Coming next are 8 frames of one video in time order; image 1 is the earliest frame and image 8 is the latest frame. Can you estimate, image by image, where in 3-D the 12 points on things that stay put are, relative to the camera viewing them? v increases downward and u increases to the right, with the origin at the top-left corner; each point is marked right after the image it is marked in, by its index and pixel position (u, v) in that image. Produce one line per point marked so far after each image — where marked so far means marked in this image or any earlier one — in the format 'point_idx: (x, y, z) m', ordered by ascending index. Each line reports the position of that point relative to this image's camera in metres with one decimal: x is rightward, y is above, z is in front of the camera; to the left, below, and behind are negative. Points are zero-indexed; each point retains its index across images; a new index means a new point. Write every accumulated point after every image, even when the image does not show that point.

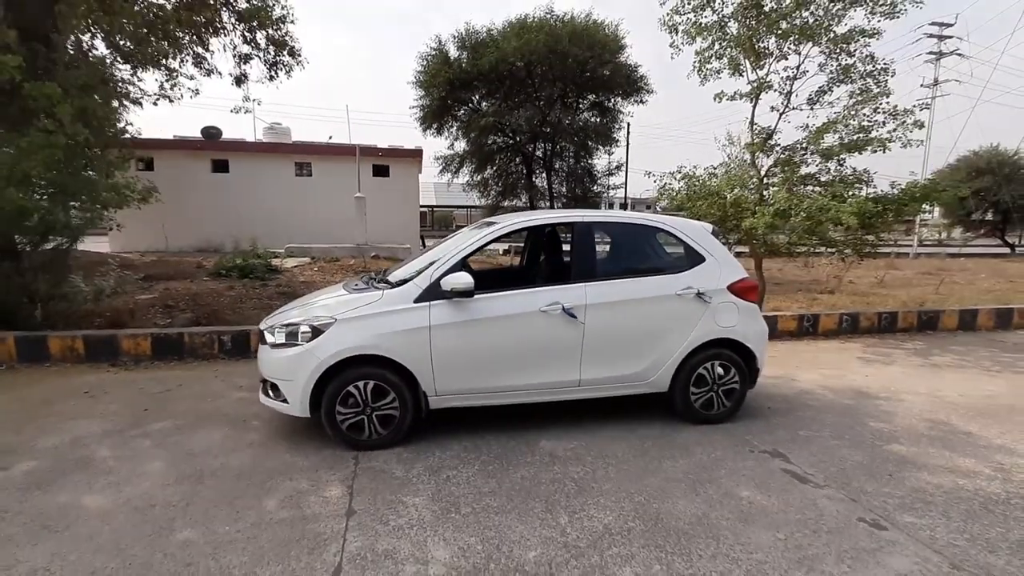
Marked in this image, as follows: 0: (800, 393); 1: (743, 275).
0: (+2.8, -1.0, +5.0) m
1: (+1.9, +0.1, +4.2) m
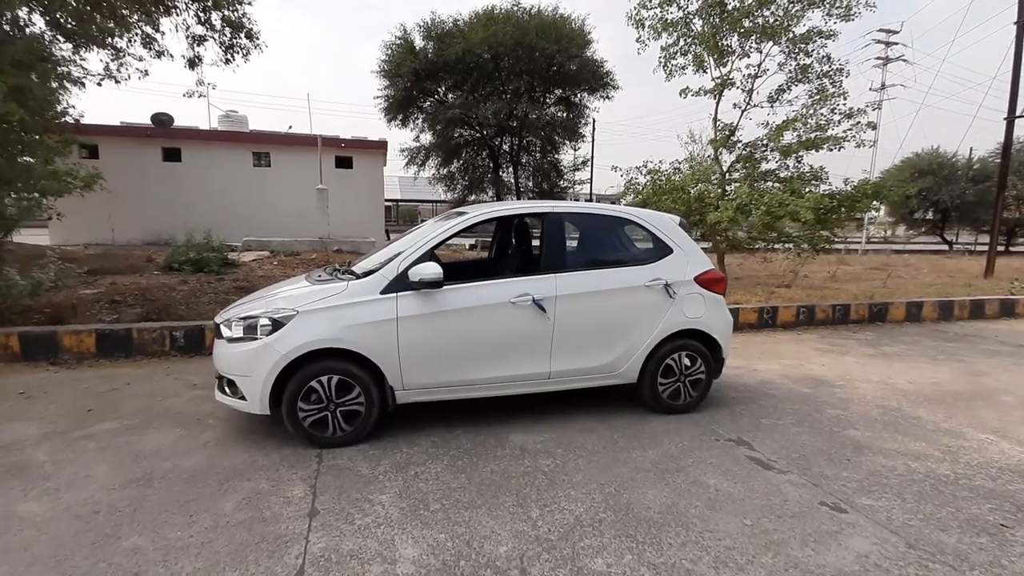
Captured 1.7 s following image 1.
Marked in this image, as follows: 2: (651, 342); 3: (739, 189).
0: (+2.5, -0.9, +5.1) m
1: (+1.6, +0.2, +4.2) m
2: (+1.1, -0.4, +4.0) m
3: (+3.5, +1.5, +7.9) m
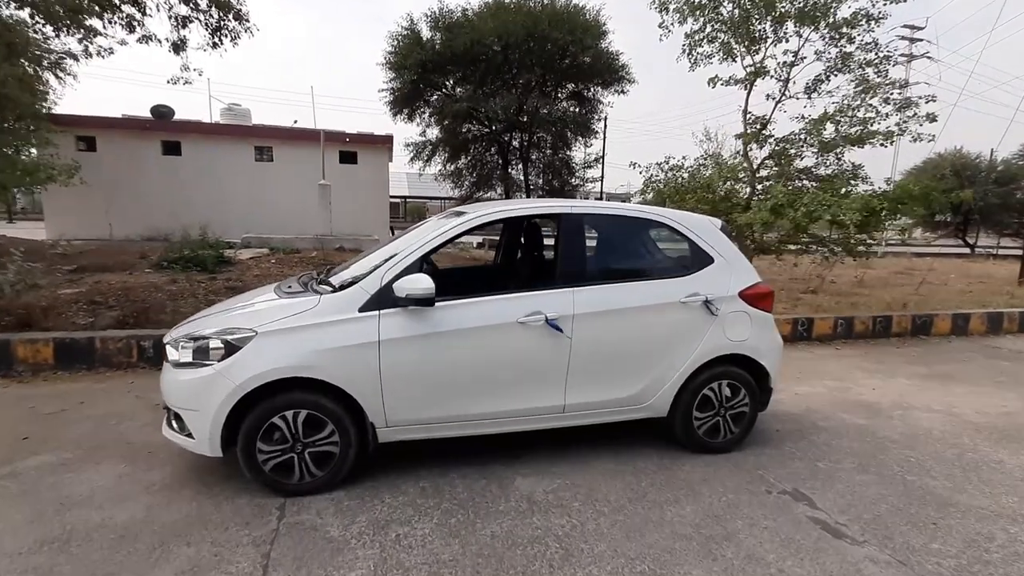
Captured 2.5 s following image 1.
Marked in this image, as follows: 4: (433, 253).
0: (+2.5, -1.1, +4.4) m
1: (+1.7, +0.1, +3.5) m
2: (+1.1, -0.5, +3.4) m
3: (+3.7, +1.4, +7.2) m
4: (-0.5, +0.2, +3.1) m
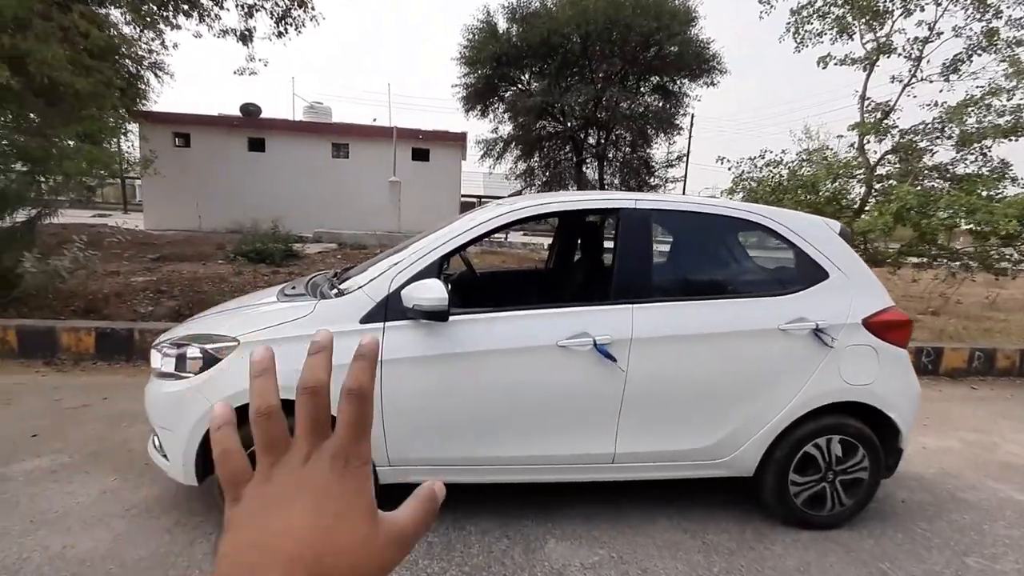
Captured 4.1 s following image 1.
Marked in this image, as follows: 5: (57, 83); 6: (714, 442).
0: (+2.8, -1.2, +3.4) m
1: (+1.9, -0.1, +2.6) m
2: (+1.3, -0.6, +2.5) m
3: (+4.5, +1.2, +6.0) m
4: (-0.3, +0.2, +2.5) m
5: (-5.1, +2.3, +5.7) m
6: (+1.0, -0.8, +2.5) m
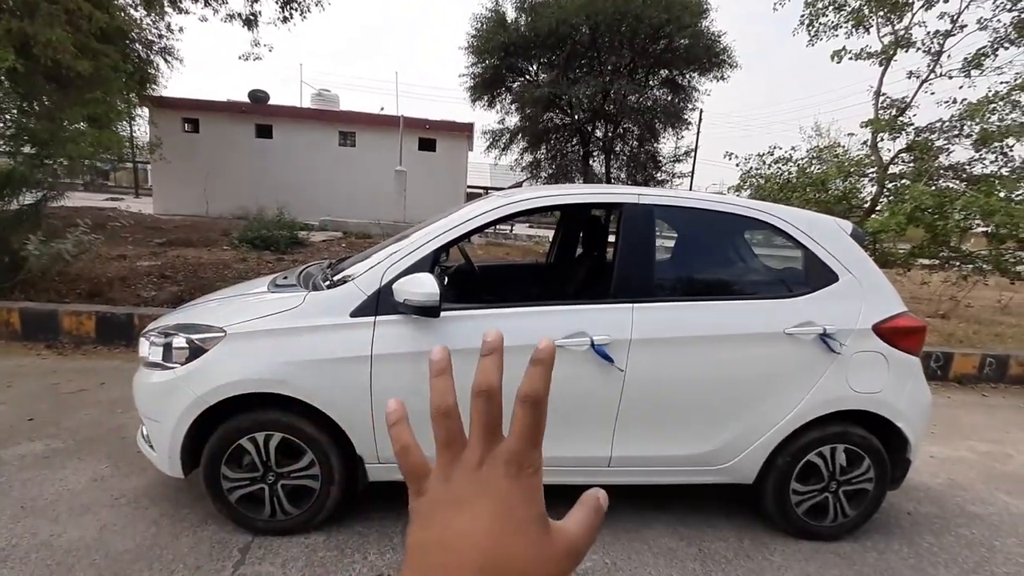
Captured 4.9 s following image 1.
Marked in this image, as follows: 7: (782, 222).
0: (+2.8, -1.3, +3.3) m
1: (+1.9, -0.1, +2.5) m
2: (+1.3, -0.7, +2.4) m
3: (+4.5, +1.1, +5.8) m
4: (-0.3, +0.2, +2.4) m
5: (-5.0, +2.5, +5.7) m
6: (+1.0, -0.8, +2.4) m
7: (+1.3, +0.3, +2.6) m
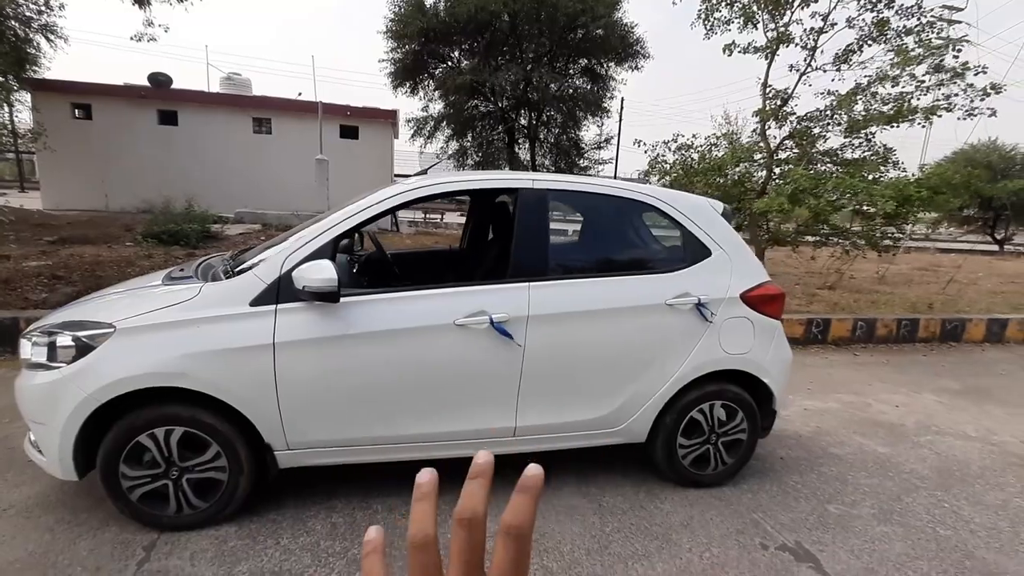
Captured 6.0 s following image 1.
0: (+2.2, -1.1, +3.7) m
1: (+1.4, 0.0, +2.9) m
2: (+0.8, -0.5, +2.7) m
3: (+3.5, +1.5, +6.4) m
4: (-0.8, +0.3, +2.5) m
5: (-5.9, +2.4, +5.1) m
6: (+0.5, -0.6, +2.7) m
7: (+0.8, +0.5, +2.8) m
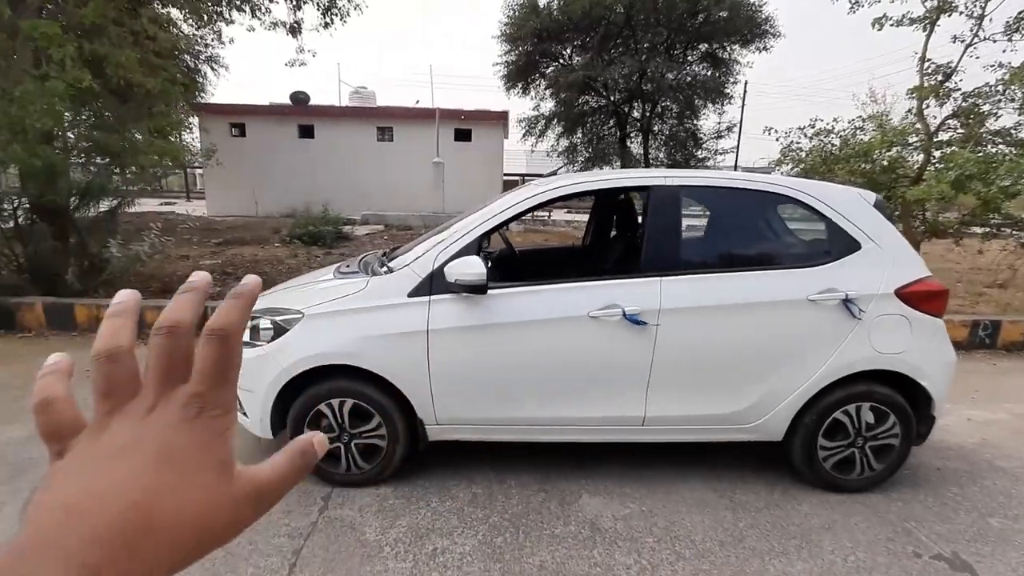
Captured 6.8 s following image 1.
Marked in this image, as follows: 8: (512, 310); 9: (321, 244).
0: (+3.1, -1.0, +3.4) m
1: (+2.1, +0.1, +2.6) m
2: (+1.5, -0.5, +2.6) m
3: (+4.9, +1.5, +5.7) m
4: (-0.1, +0.3, +2.7) m
5: (-4.6, +2.5, +6.2) m
6: (+1.2, -0.6, +2.6) m
7: (+1.5, +0.5, +2.7) m
8: (0.0, -0.1, +2.5) m
9: (-4.2, +1.0, +11.4) m
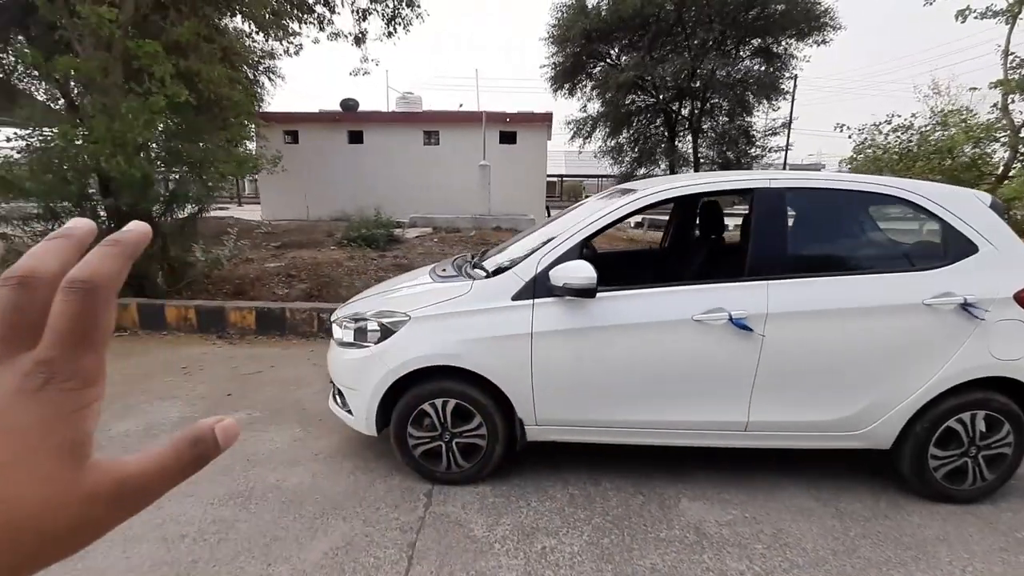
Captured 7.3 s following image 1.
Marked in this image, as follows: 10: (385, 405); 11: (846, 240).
0: (+3.6, -1.1, +3.2) m
1: (+2.6, +0.1, +2.5) m
2: (+2.0, -0.5, +2.5) m
3: (+5.6, +1.5, +5.4) m
4: (+0.4, +0.3, +2.7) m
5: (-3.9, +2.5, +6.6) m
6: (+1.7, -0.6, +2.6) m
7: (+2.1, +0.5, +2.6) m
8: (+0.5, -0.1, +2.6) m
9: (-3.1, +0.9, +11.6) m
10: (-0.7, -0.6, +2.9) m
11: (+1.7, +0.2, +2.6) m
